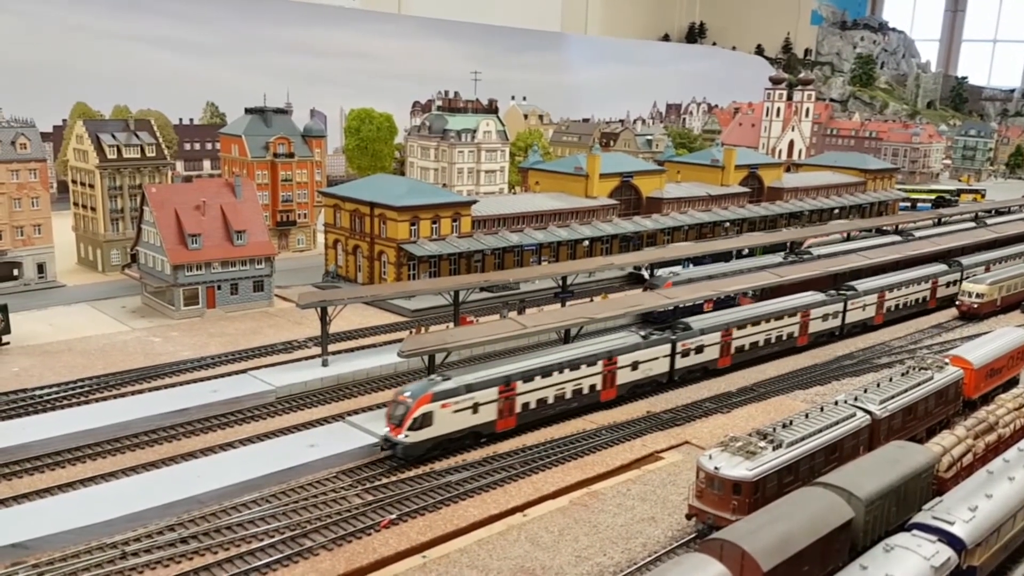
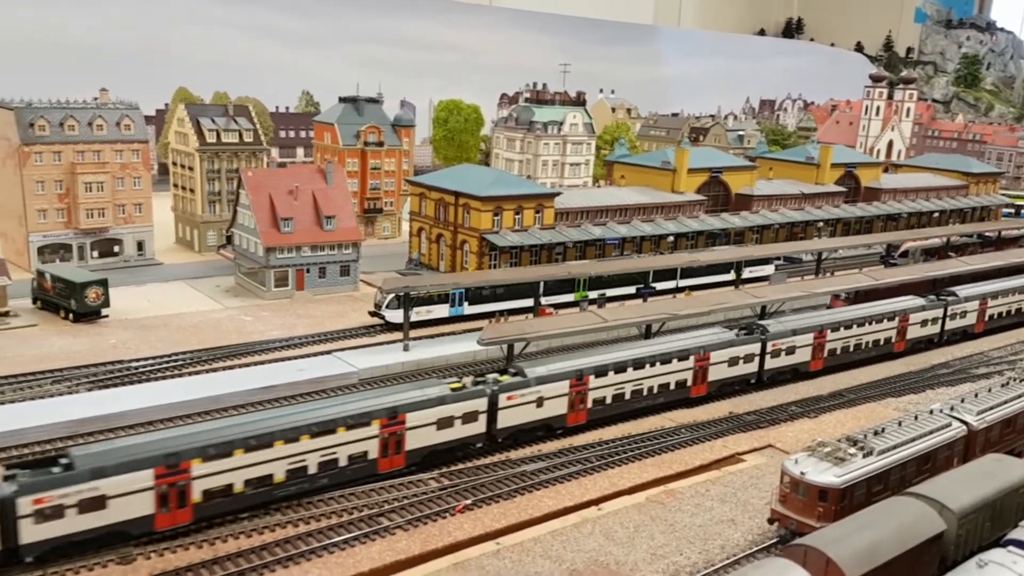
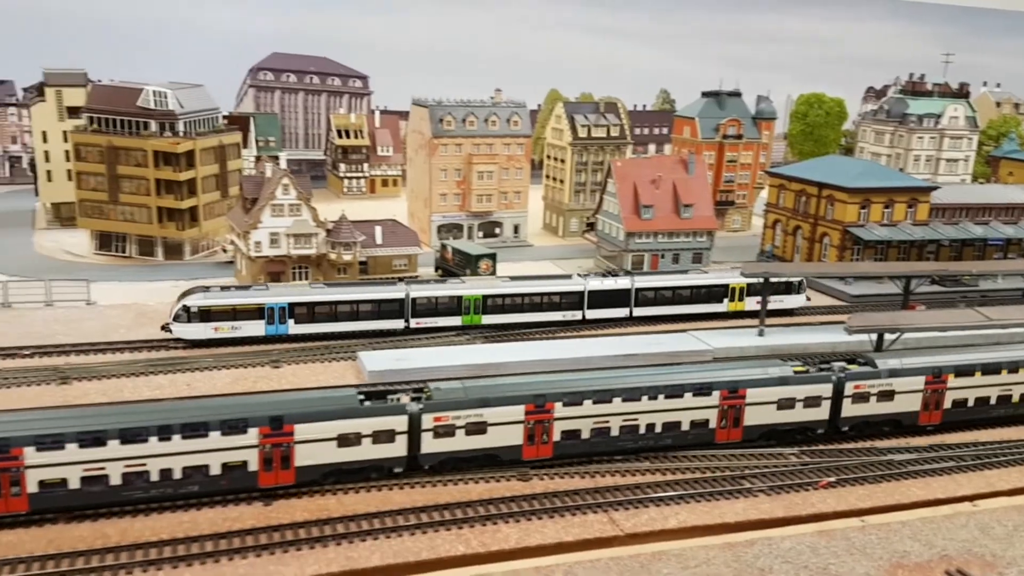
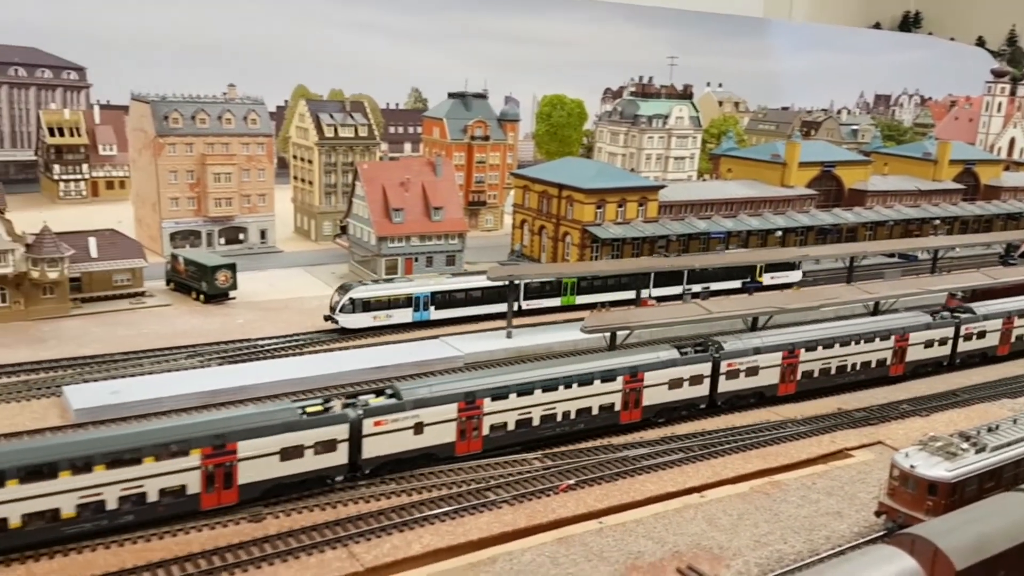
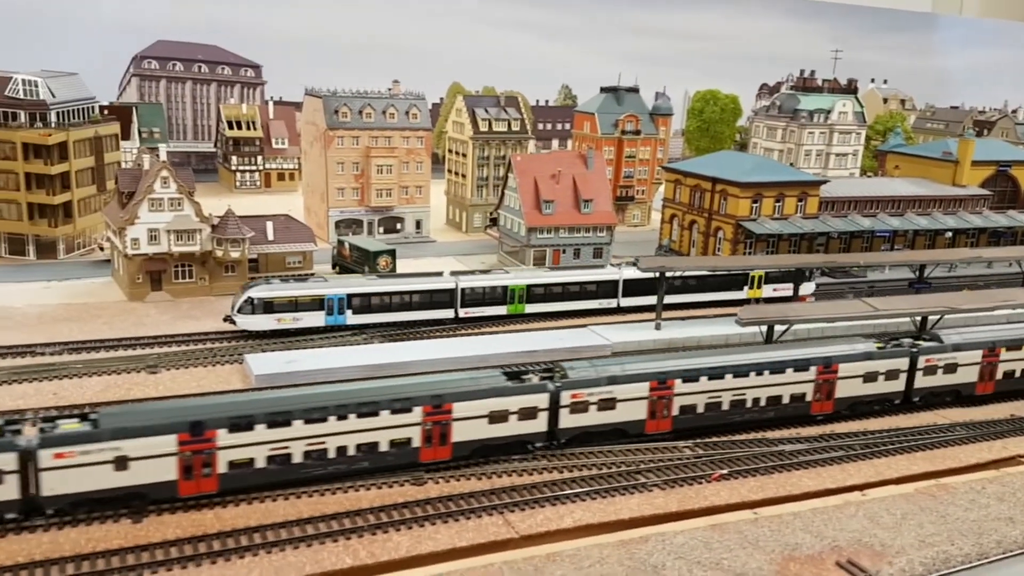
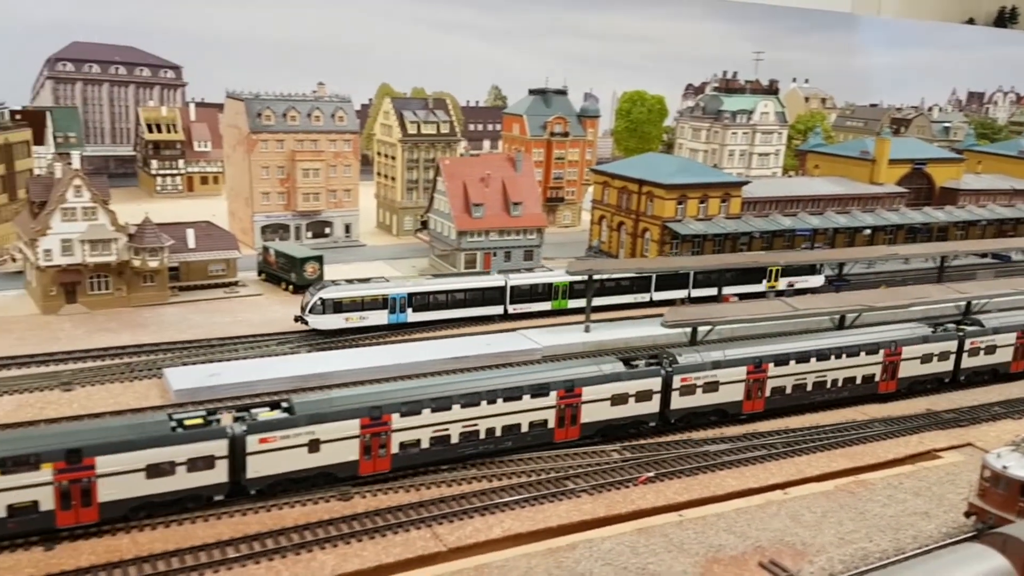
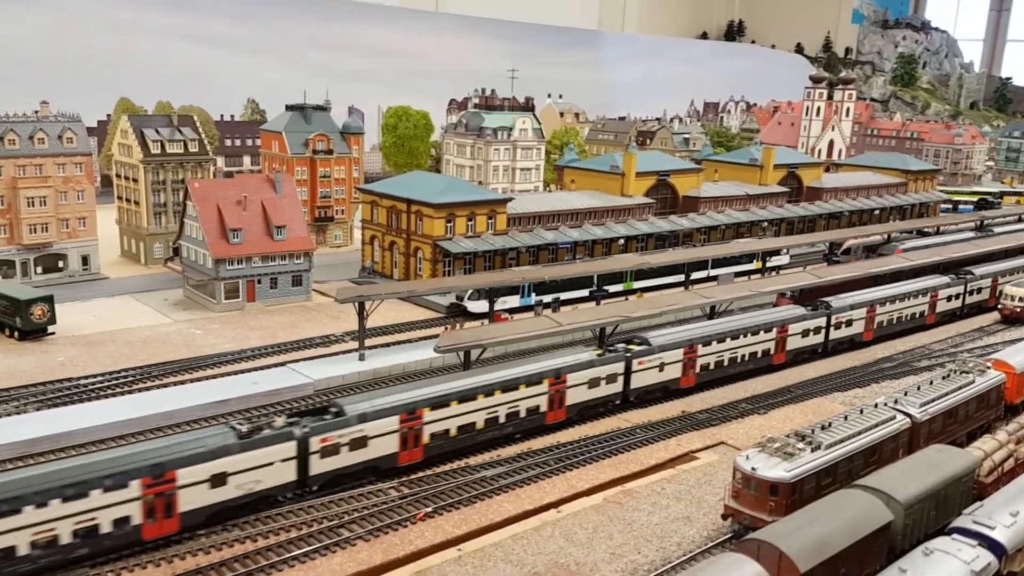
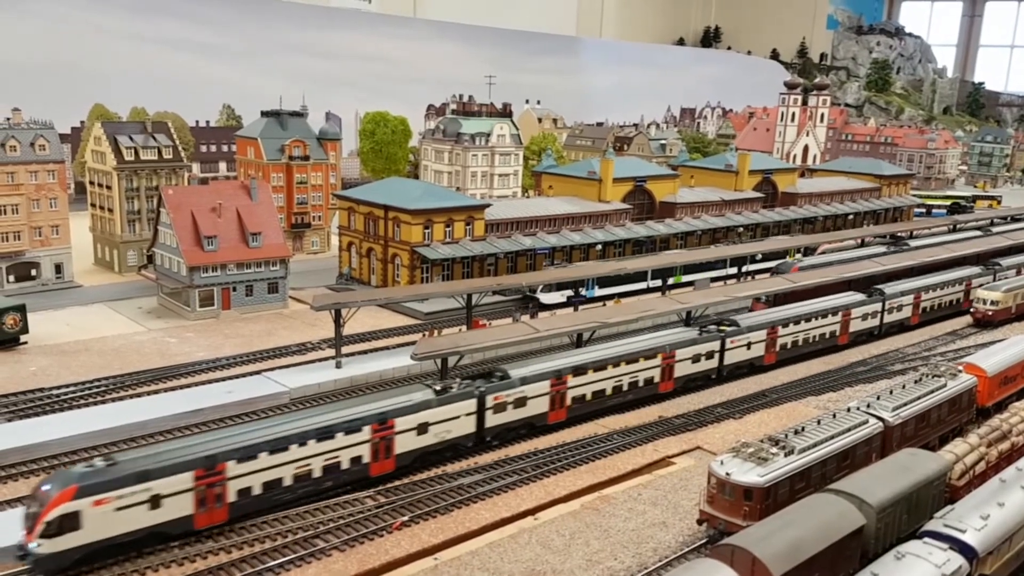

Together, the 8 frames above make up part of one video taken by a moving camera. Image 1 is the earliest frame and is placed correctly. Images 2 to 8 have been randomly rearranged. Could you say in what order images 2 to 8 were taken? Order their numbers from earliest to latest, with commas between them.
8, 7, 2, 4, 6, 5, 3
